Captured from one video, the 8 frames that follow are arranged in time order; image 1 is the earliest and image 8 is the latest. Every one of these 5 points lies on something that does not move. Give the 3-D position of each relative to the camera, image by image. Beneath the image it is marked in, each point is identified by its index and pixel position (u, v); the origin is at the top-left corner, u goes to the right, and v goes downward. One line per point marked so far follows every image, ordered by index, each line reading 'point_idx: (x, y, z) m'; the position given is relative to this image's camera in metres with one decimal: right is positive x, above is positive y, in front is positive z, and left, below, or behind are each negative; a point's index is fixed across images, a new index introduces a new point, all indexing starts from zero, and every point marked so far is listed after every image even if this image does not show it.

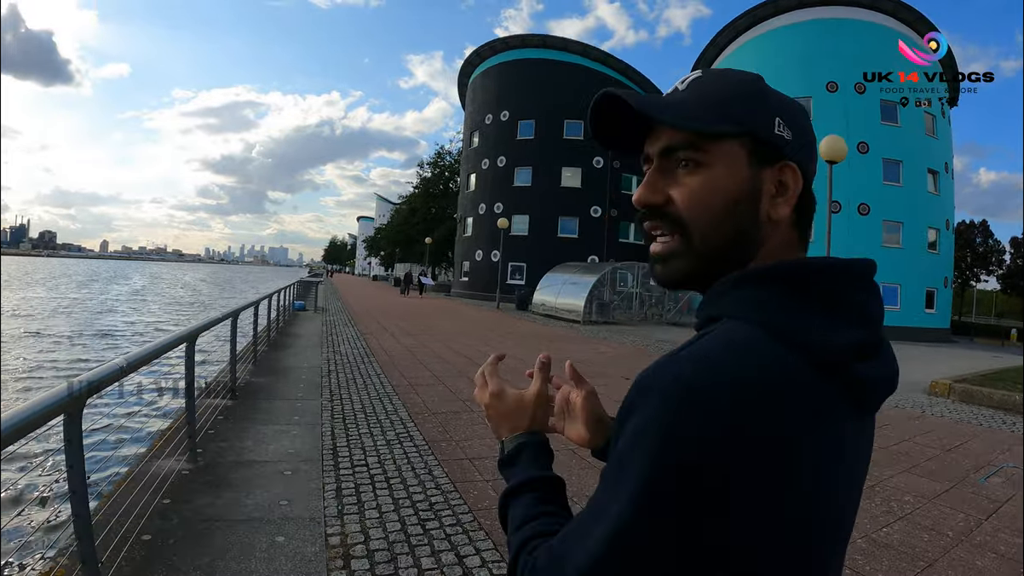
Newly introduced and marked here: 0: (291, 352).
0: (-3.7, -1.0, +8.9) m
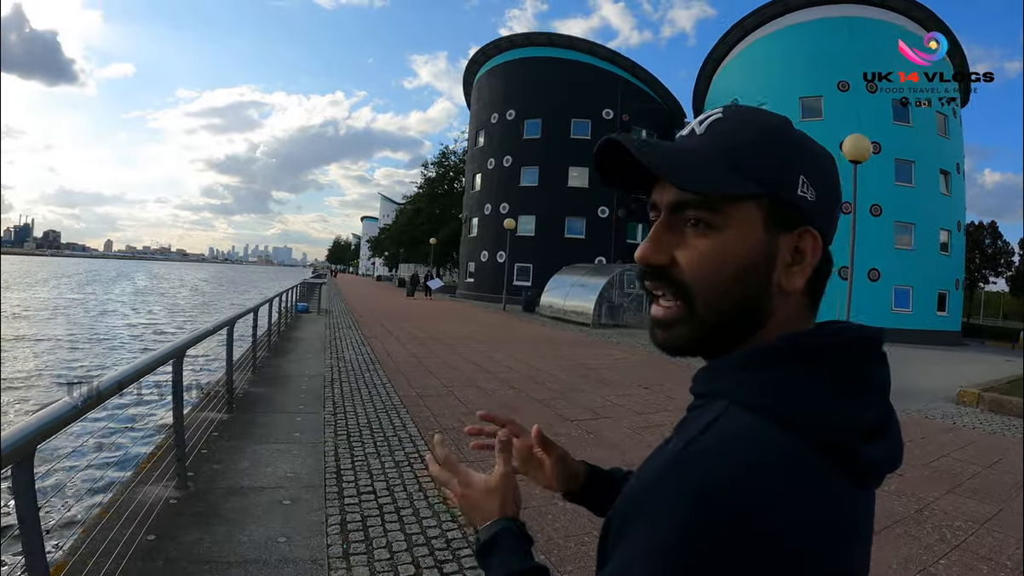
0: (-3.5, -1.0, +8.5) m
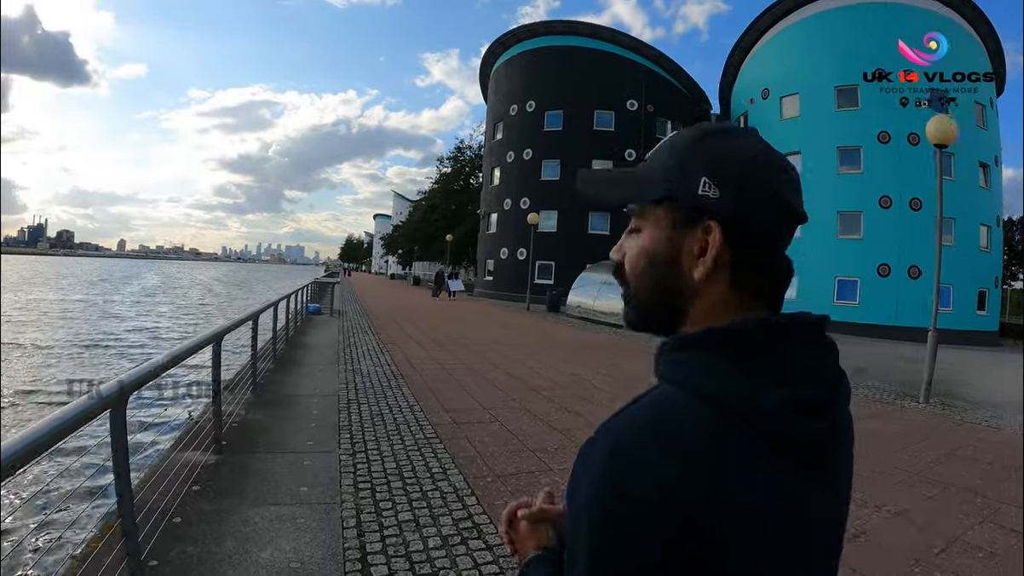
0: (-2.9, -1.0, +7.3) m
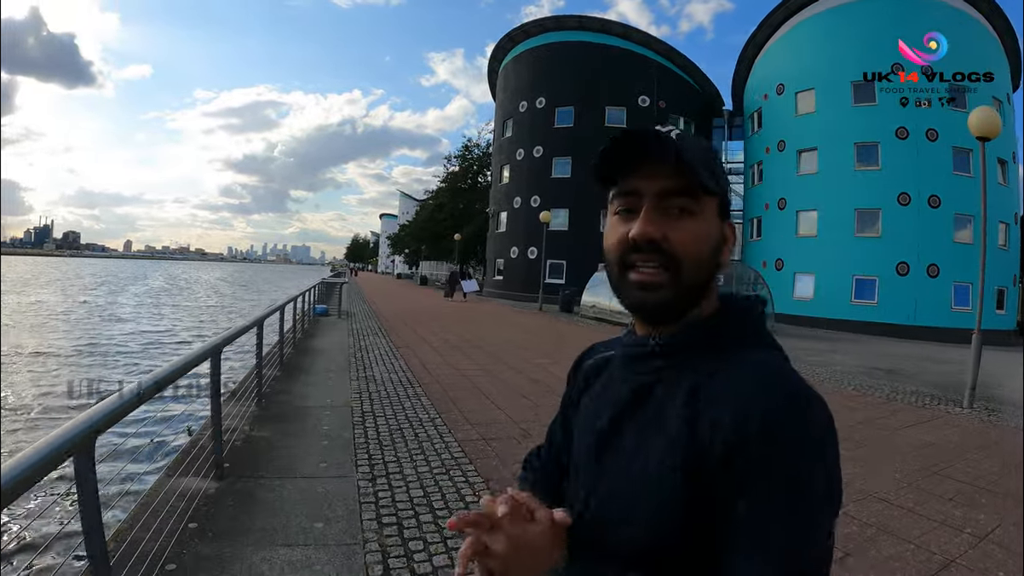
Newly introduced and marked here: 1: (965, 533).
0: (-2.6, -1.1, +6.9) m
1: (+3.6, -2.0, +4.4) m
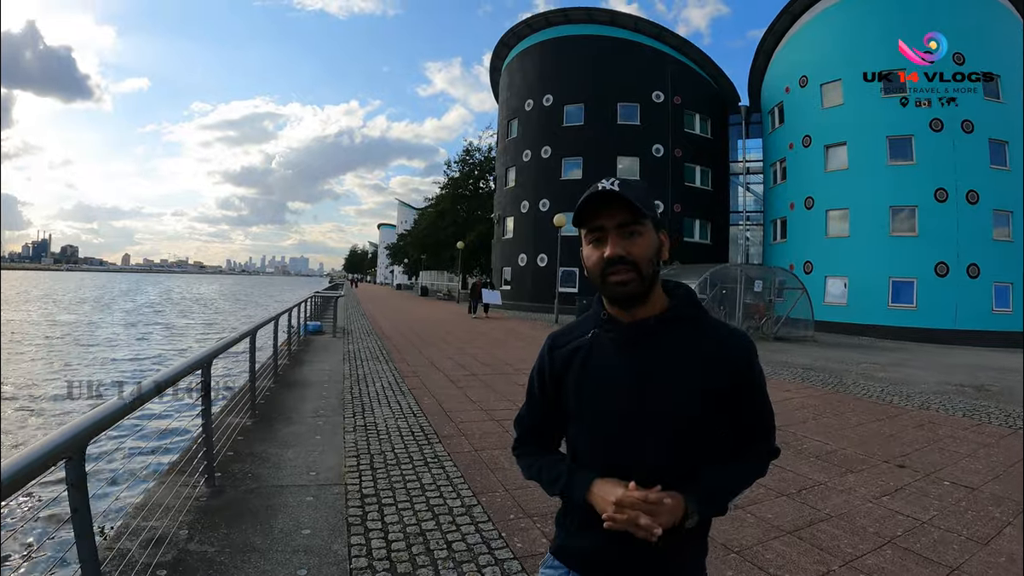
0: (-2.1, -1.2, +5.1) m
1: (+4.1, -2.0, +2.7) m
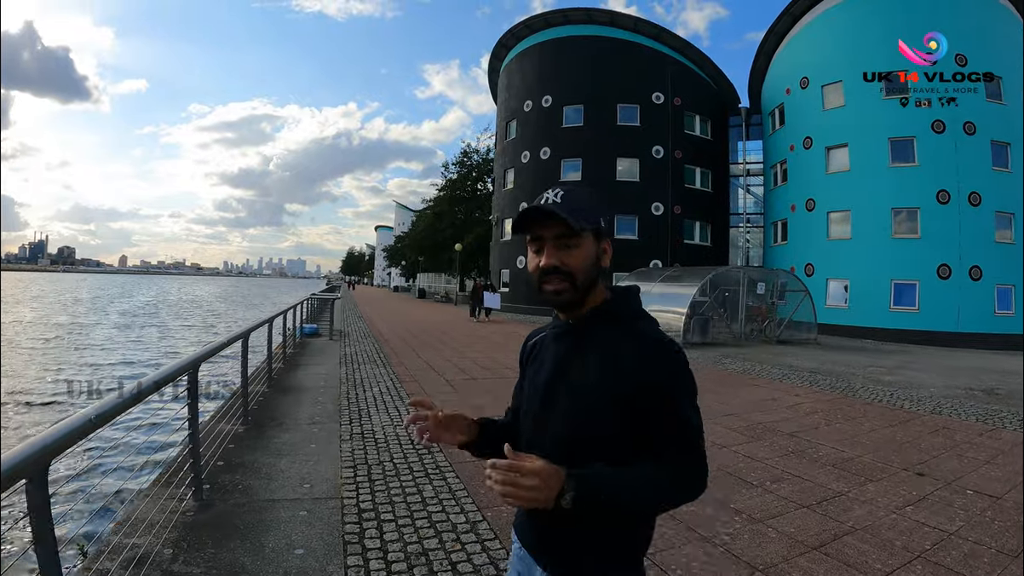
0: (-2.0, -1.2, +4.9) m
1: (+4.2, -2.0, +2.5) m
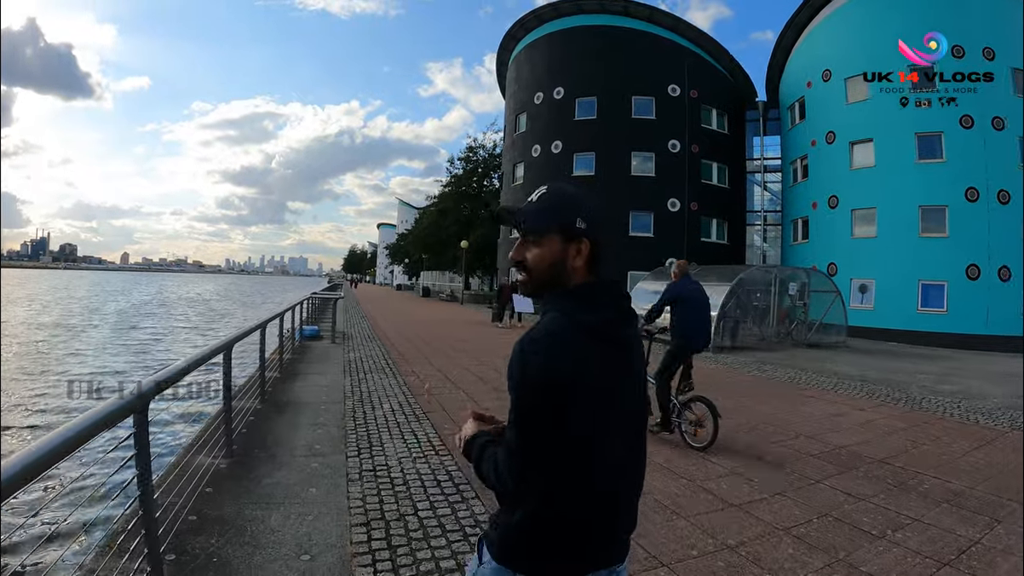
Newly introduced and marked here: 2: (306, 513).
0: (-1.7, -1.2, +4.0) m
1: (+4.5, -2.1, +1.5) m
2: (-1.2, -1.3, +3.2) m
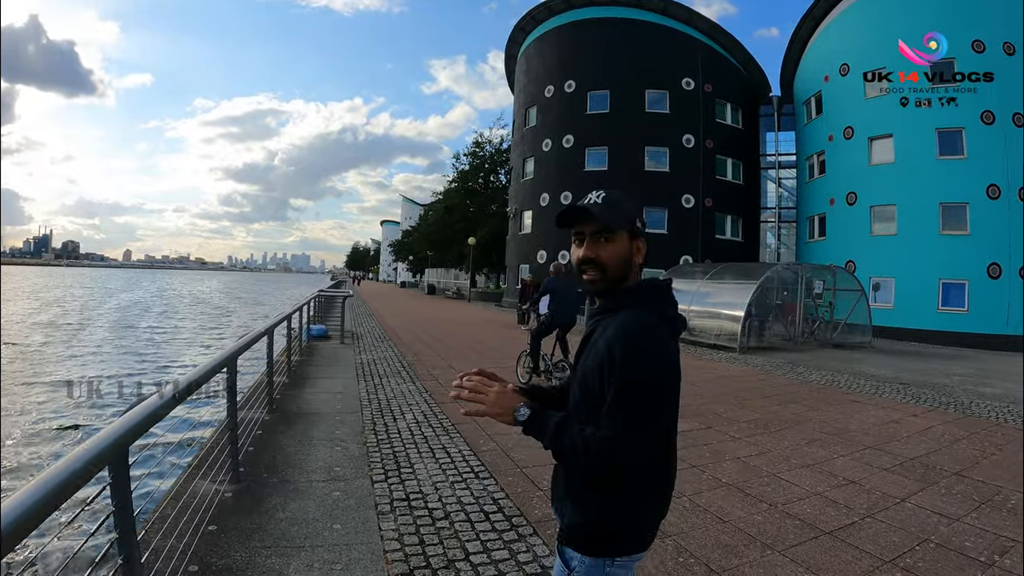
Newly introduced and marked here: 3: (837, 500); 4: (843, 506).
0: (-1.4, -1.2, +3.4) m
1: (+4.8, -2.1, +1.0) m
2: (-0.8, -1.3, +2.6) m
3: (+2.4, -1.6, +4.0) m
4: (+2.3, -1.6, +3.8) m
